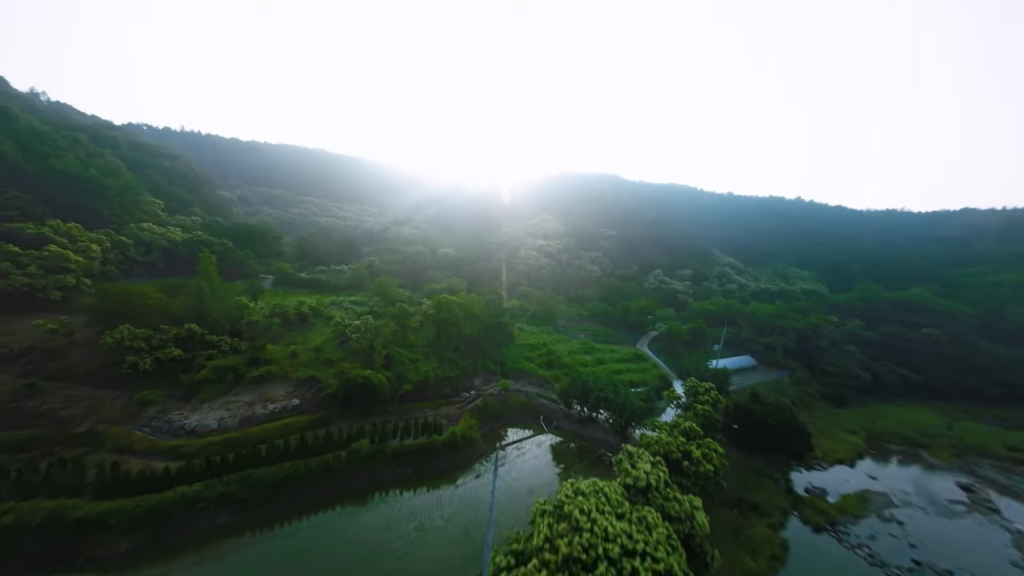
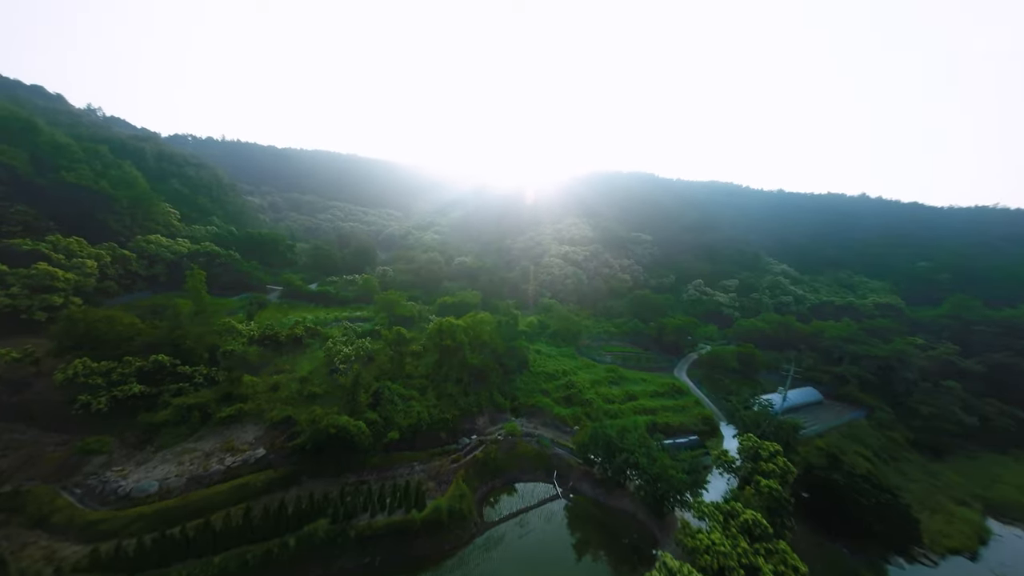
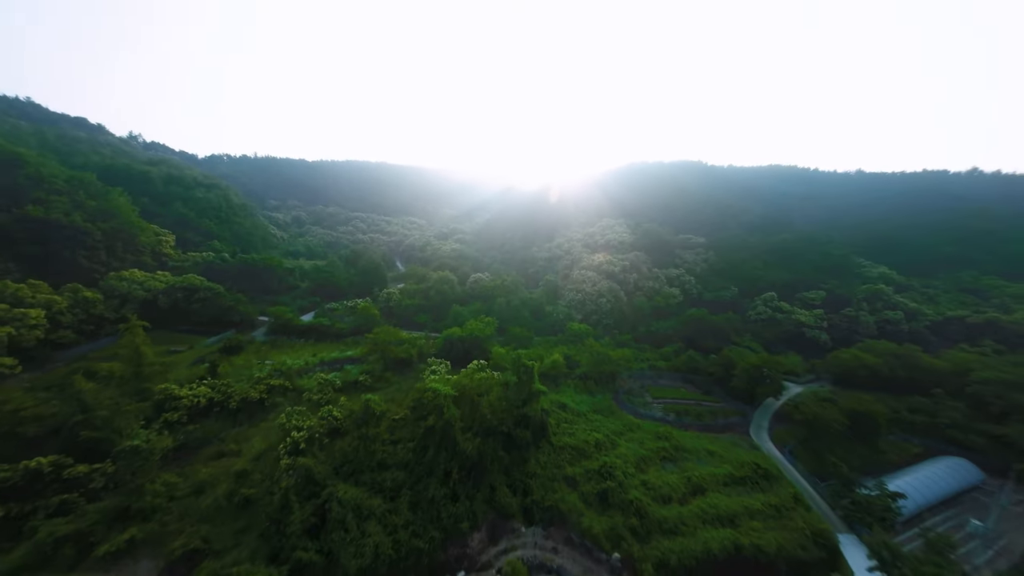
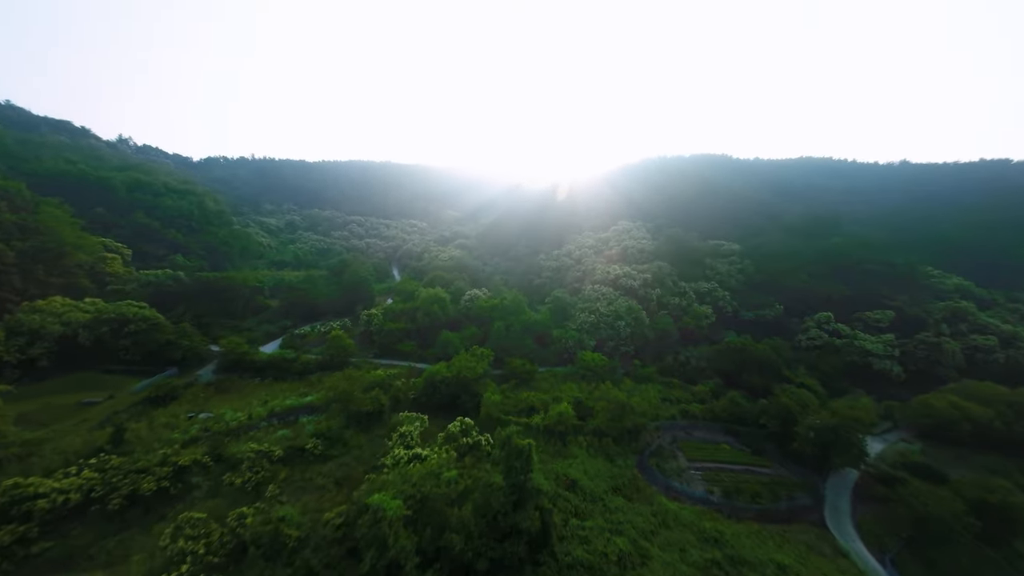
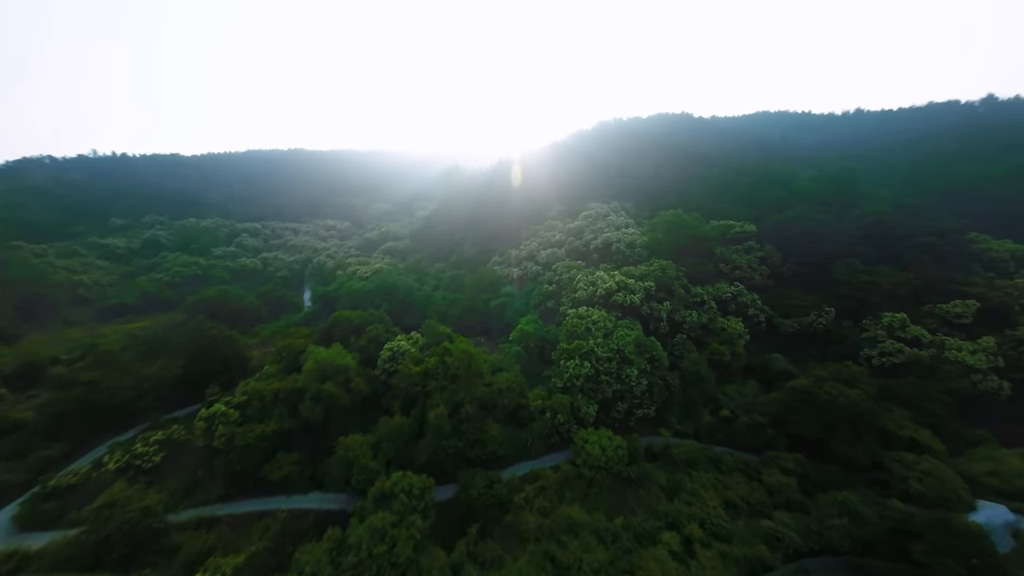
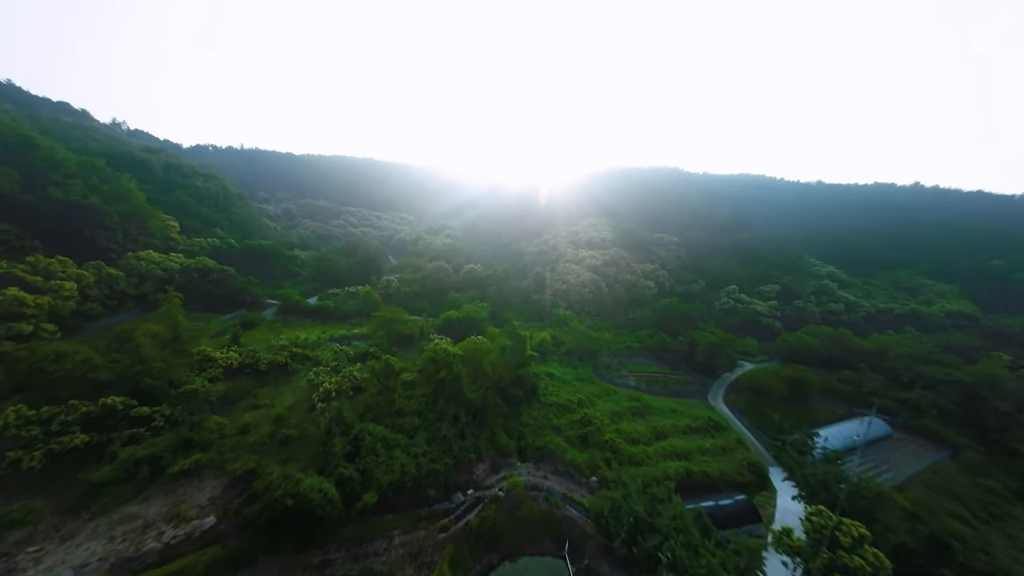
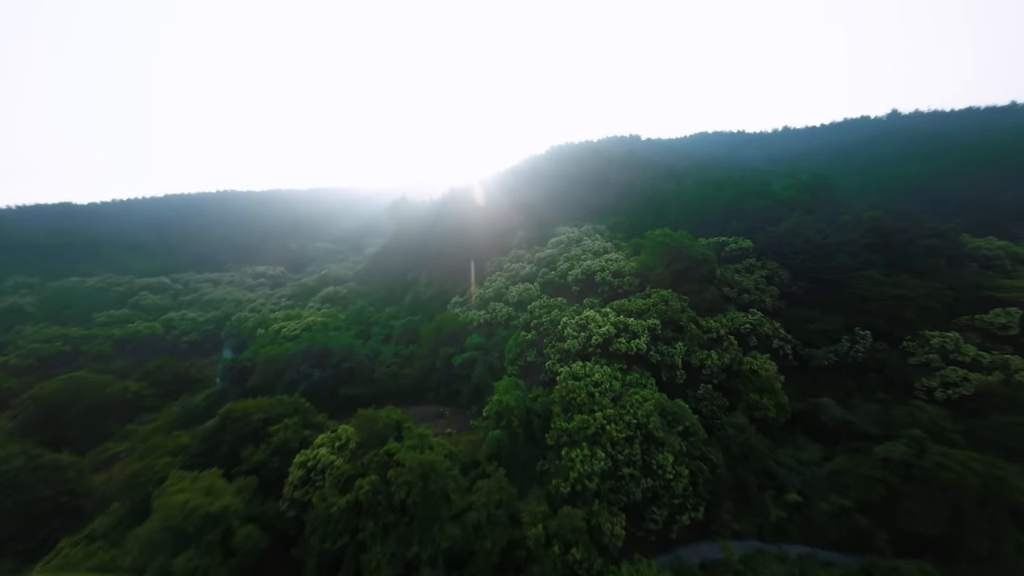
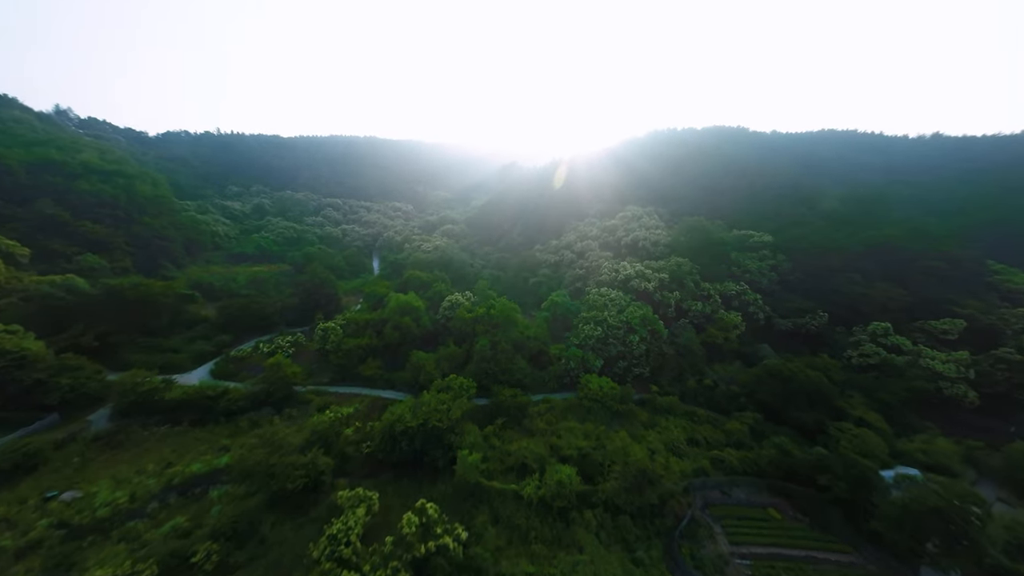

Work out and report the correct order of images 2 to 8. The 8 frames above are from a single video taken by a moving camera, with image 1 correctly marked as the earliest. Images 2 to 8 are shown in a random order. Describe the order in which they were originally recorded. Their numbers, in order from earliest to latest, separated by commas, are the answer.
2, 6, 3, 4, 8, 5, 7
